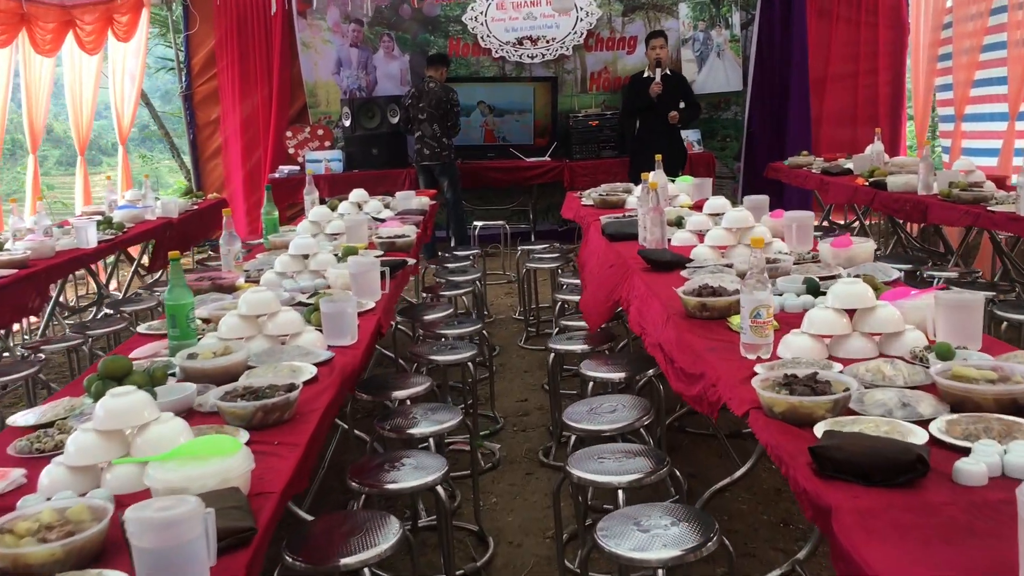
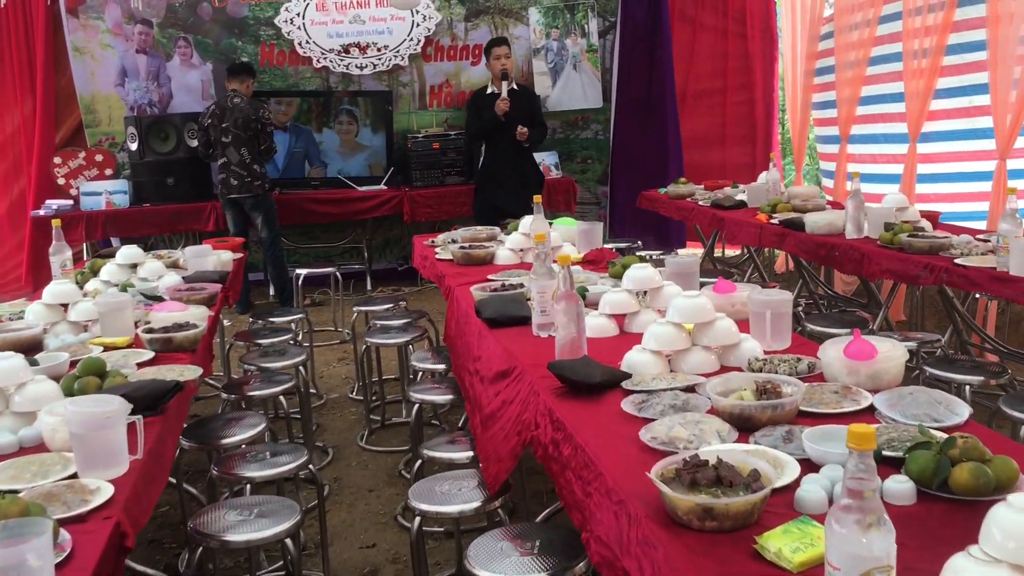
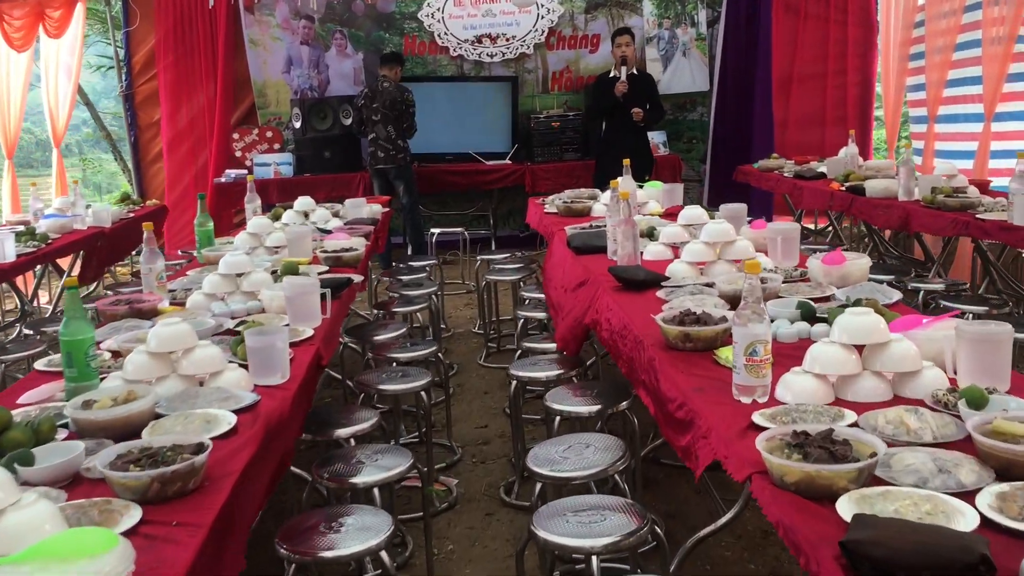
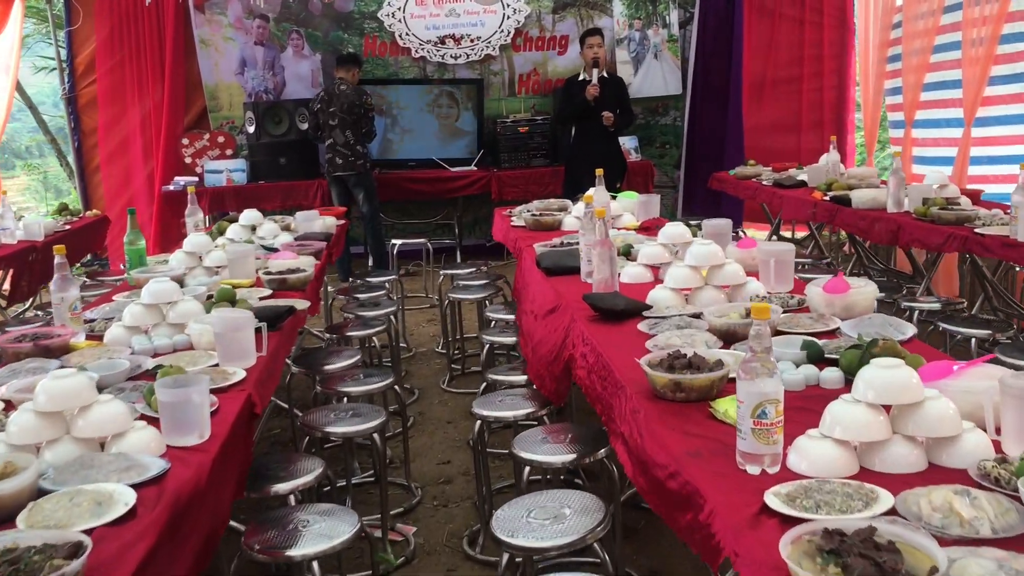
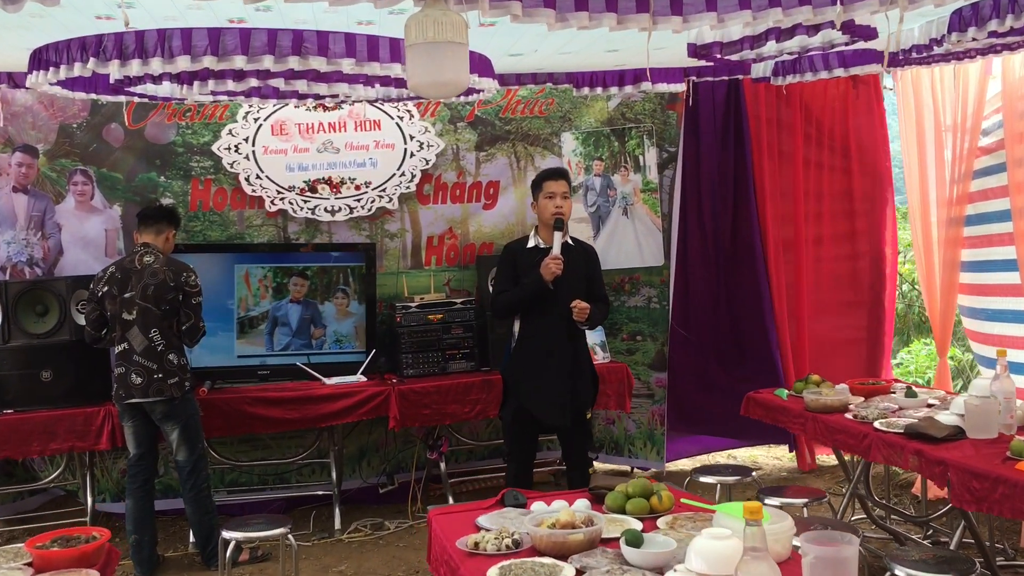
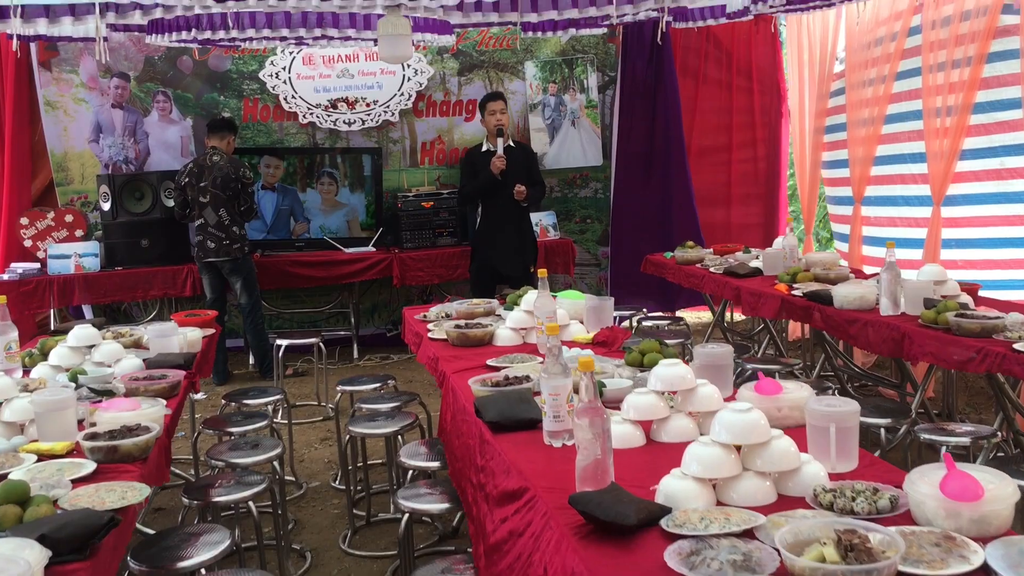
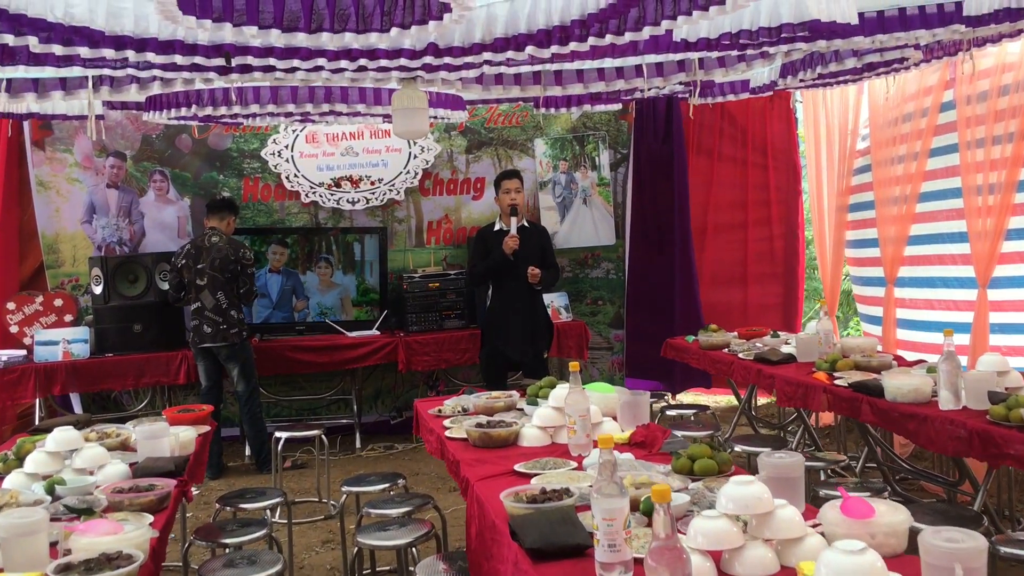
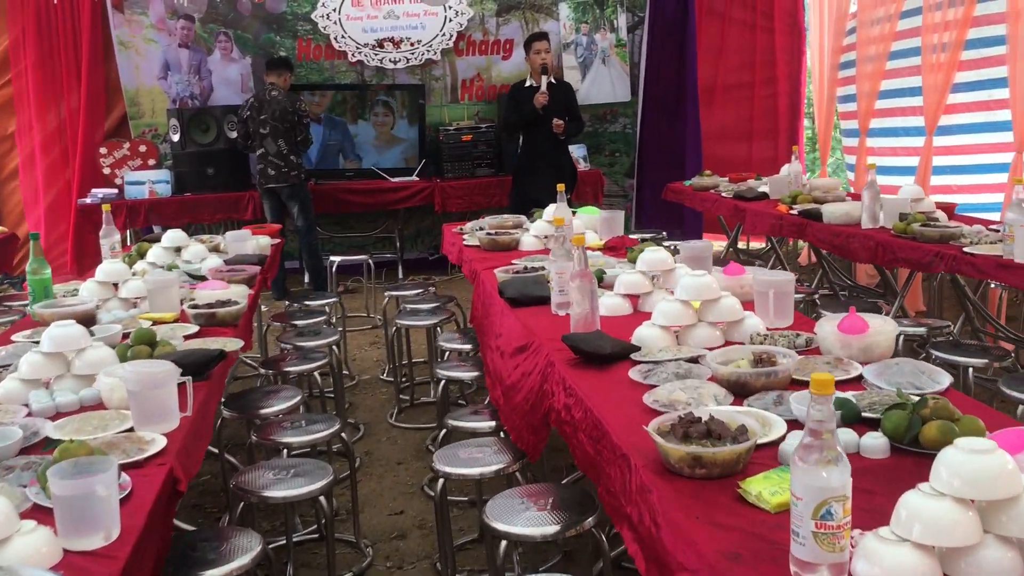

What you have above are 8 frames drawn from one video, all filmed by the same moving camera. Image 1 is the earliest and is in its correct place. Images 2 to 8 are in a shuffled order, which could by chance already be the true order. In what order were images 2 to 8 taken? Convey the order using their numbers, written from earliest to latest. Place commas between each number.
3, 4, 8, 2, 6, 7, 5
